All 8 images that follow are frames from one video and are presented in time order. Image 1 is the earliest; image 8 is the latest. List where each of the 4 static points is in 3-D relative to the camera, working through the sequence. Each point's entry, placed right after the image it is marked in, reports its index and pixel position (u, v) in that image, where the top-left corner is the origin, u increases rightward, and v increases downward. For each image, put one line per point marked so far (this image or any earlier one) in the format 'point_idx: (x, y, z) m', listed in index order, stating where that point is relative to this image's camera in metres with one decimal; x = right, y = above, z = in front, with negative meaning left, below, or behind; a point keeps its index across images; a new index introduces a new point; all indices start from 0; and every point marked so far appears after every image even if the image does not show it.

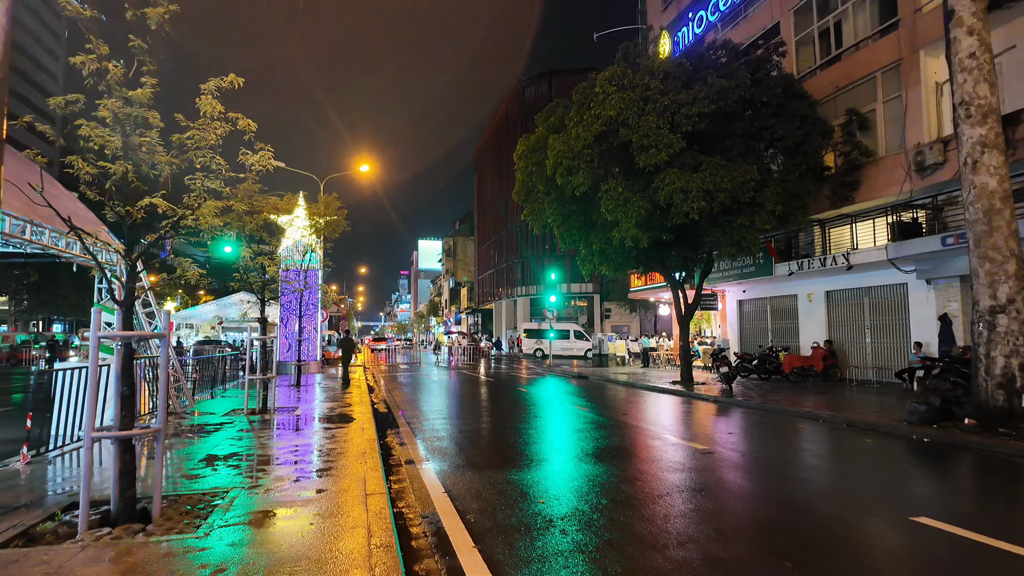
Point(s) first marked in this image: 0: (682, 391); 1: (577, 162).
0: (+5.1, -3.3, +18.7) m
1: (+1.6, +3.1, +14.7) m
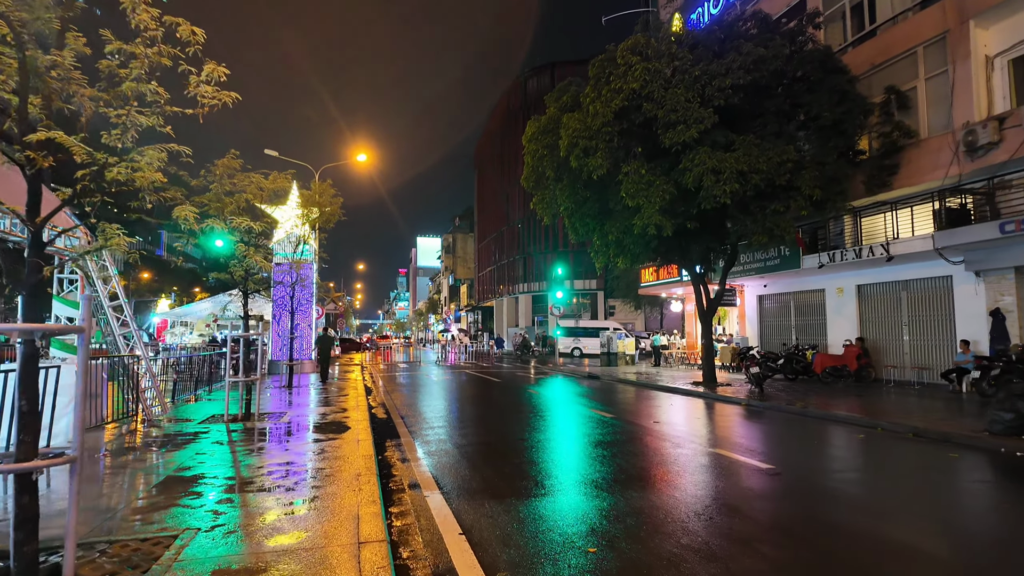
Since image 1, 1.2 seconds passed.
0: (+5.4, -3.1, +17.4) m
1: (+1.9, +3.3, +13.4) m
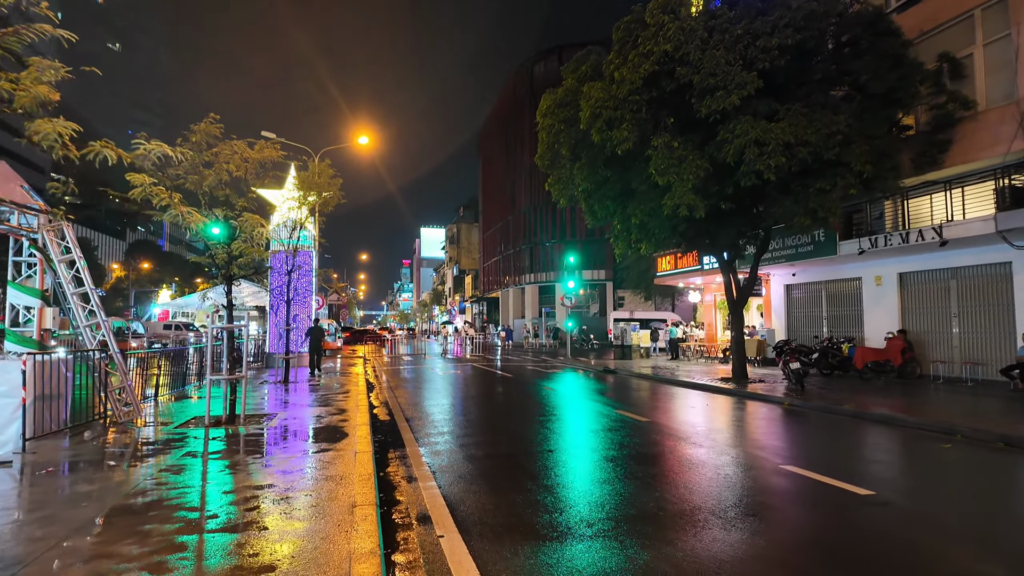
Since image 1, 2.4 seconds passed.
0: (+5.7, -2.7, +16.1) m
1: (+2.2, +3.6, +12.0) m
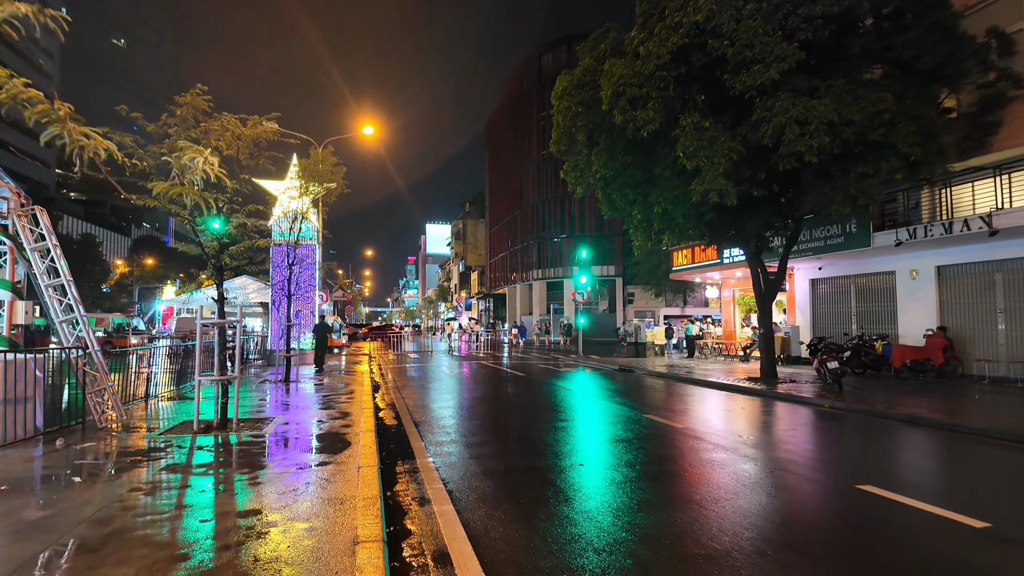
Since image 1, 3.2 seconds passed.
0: (+6.1, -2.6, +15.2) m
1: (+2.5, +3.7, +11.1) m
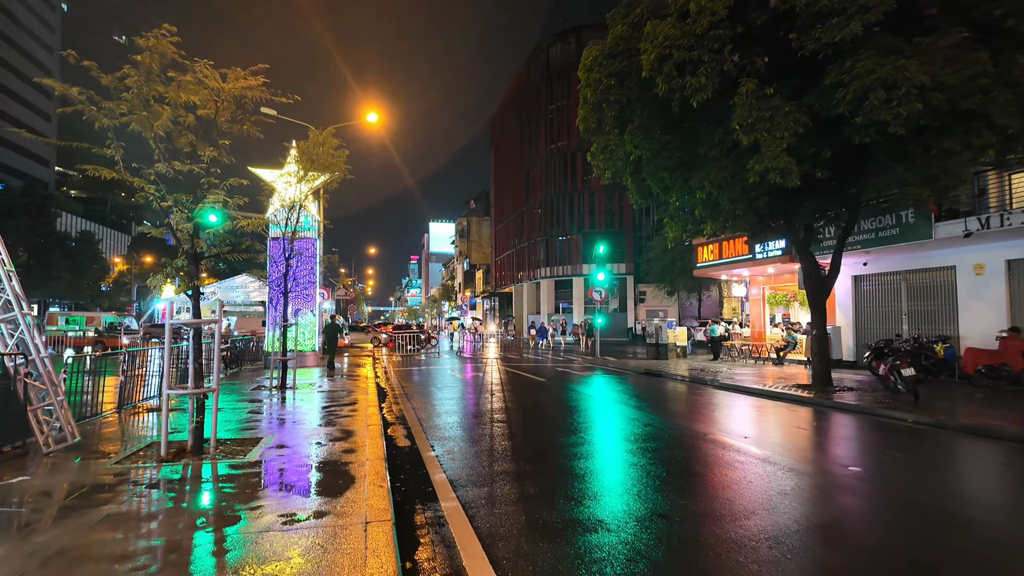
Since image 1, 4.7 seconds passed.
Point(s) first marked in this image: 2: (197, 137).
0: (+6.5, -2.5, +13.7) m
1: (+3.0, +3.8, +9.5) m
2: (-3.6, +1.7, +6.6) m
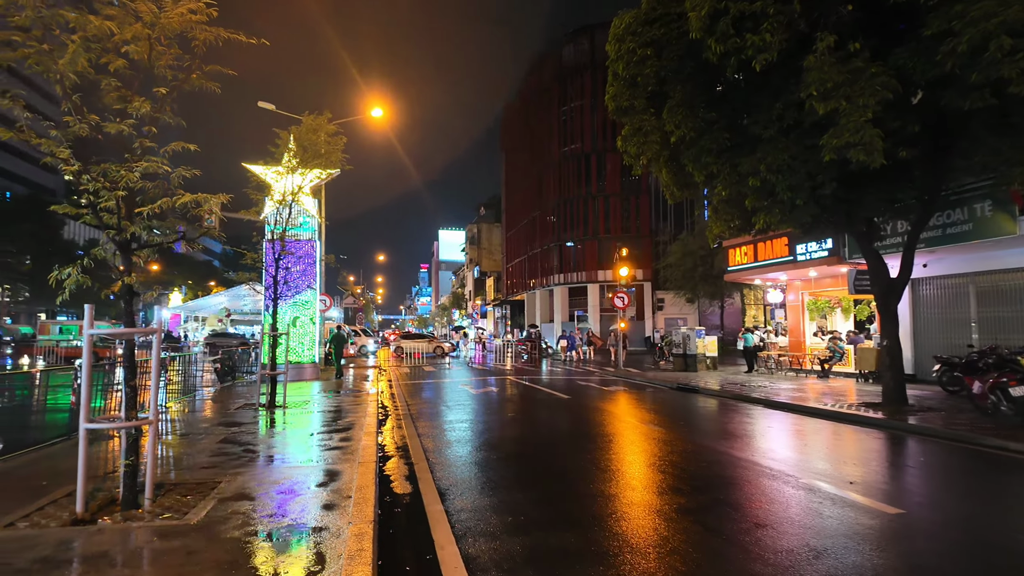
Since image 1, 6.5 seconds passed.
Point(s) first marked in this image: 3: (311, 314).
0: (+7.0, -2.6, +11.8) m
1: (+3.3, +3.8, +7.9) m
2: (-3.3, +1.7, +5.0) m
3: (-5.9, -0.7, +17.4) m
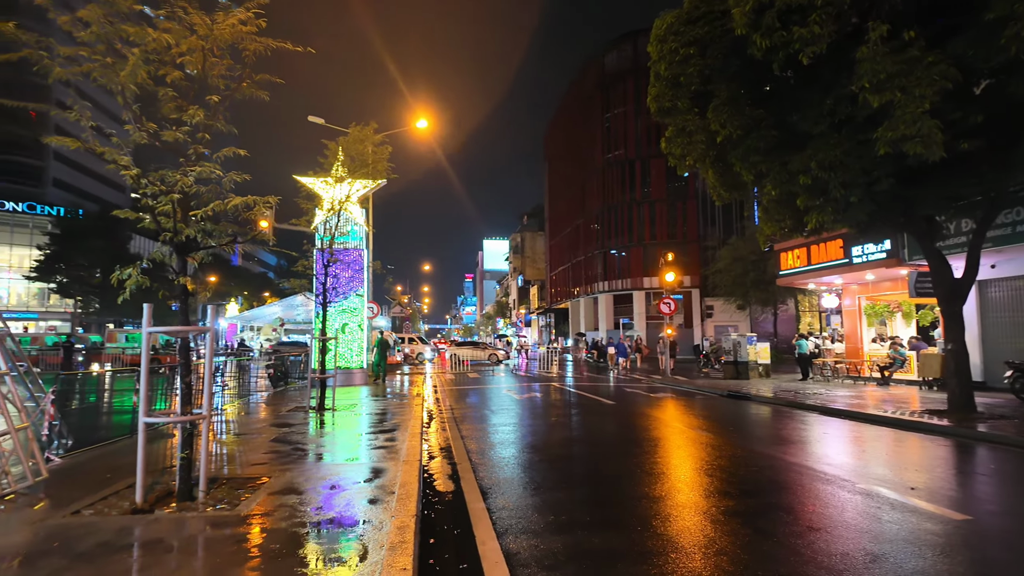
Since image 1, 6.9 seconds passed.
0: (+7.8, -2.6, +11.2) m
1: (+3.8, +3.8, +7.7) m
2: (-2.9, +1.7, +5.3) m
3: (-4.6, -1.0, +17.8) m
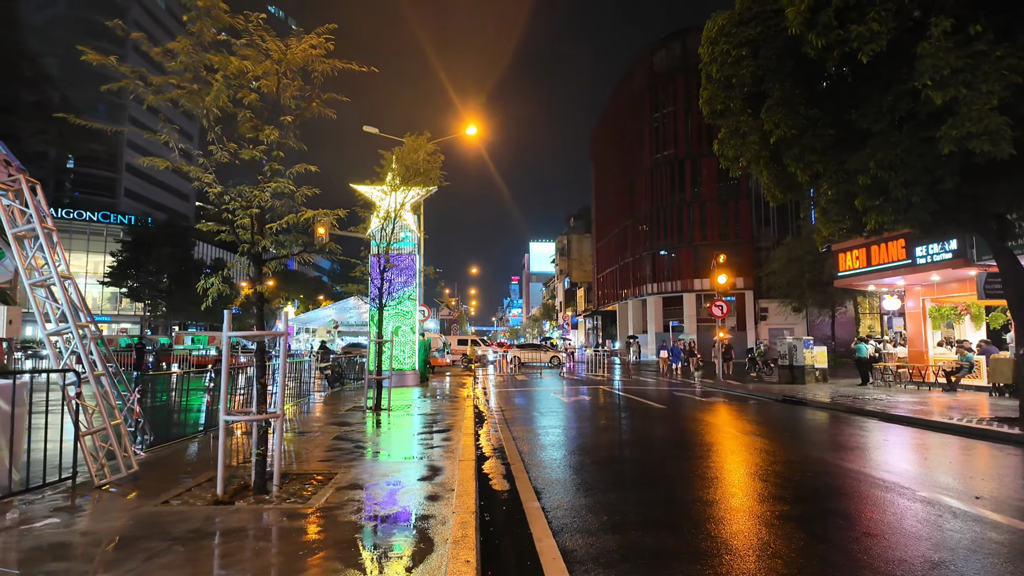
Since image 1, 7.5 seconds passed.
0: (+8.8, -2.6, +10.7) m
1: (+4.5, +3.7, +7.5) m
2: (-2.4, +1.6, +5.7) m
3: (-3.1, -1.1, +18.3) m
